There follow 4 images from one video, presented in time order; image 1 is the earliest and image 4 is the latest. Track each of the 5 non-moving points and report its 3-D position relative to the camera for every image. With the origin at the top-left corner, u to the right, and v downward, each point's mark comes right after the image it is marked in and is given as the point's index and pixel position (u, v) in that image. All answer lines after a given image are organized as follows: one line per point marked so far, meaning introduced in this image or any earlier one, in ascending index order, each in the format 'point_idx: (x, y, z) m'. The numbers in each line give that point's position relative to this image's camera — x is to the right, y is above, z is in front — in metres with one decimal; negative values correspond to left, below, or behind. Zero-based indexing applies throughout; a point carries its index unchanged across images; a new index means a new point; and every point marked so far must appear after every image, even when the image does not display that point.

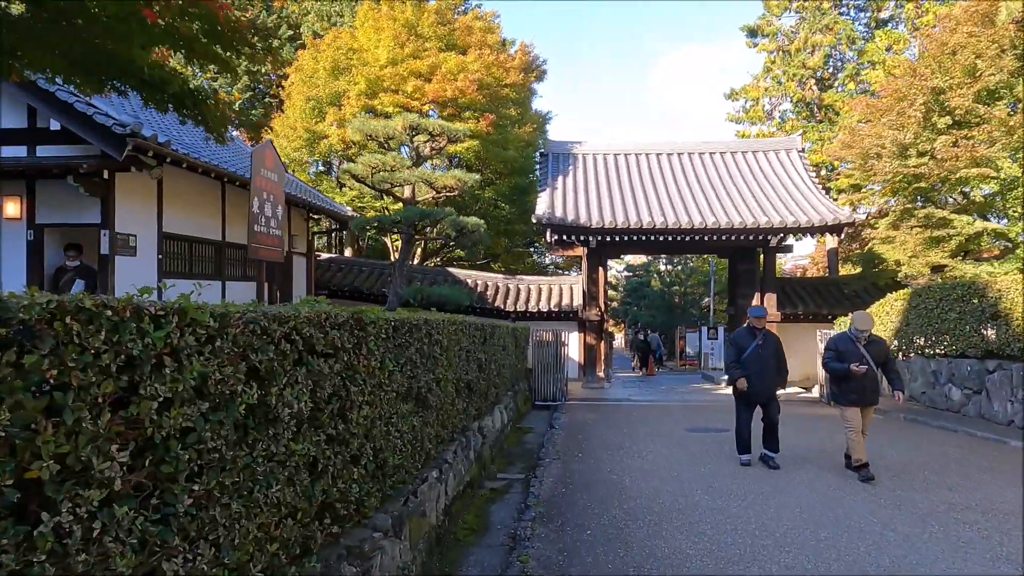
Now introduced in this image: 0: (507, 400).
0: (-0.1, -1.4, +8.5) m
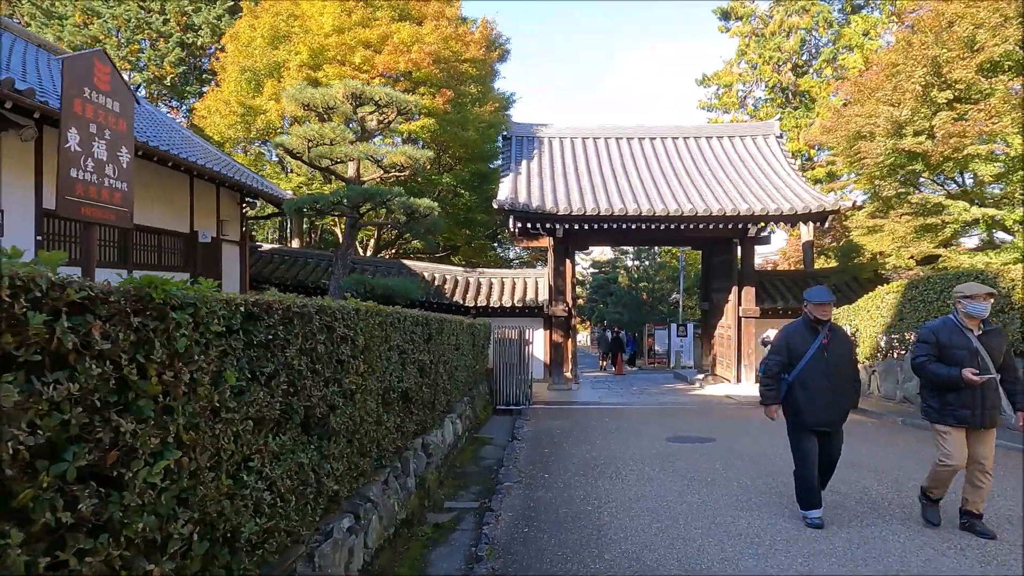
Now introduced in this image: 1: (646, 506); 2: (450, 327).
0: (-0.6, -1.3, +7.3) m
1: (+0.9, -1.5, +4.6) m
2: (-0.6, -0.4, +6.5) m
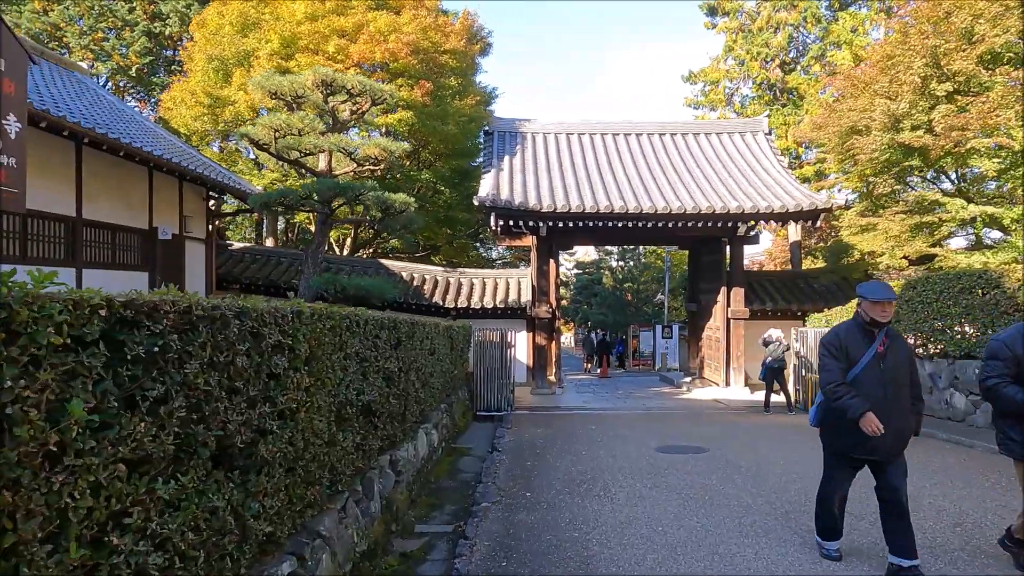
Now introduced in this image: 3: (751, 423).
0: (-0.8, -1.3, +6.8) m
1: (+0.8, -1.5, +4.1) m
2: (-0.8, -0.4, +5.9) m
3: (+3.3, -1.9, +9.2) m
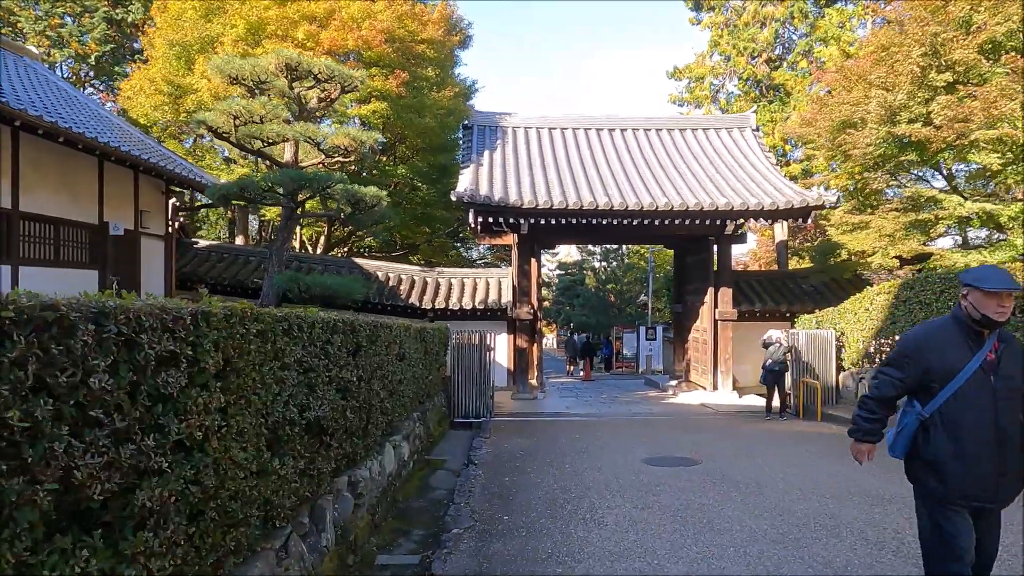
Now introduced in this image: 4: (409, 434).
0: (-1.0, -1.3, +6.2) m
1: (+0.6, -1.5, +3.6) m
2: (-1.0, -0.4, +5.4) m
3: (+3.0, -1.9, +8.7) m
4: (-1.0, -1.4, +6.5) m
